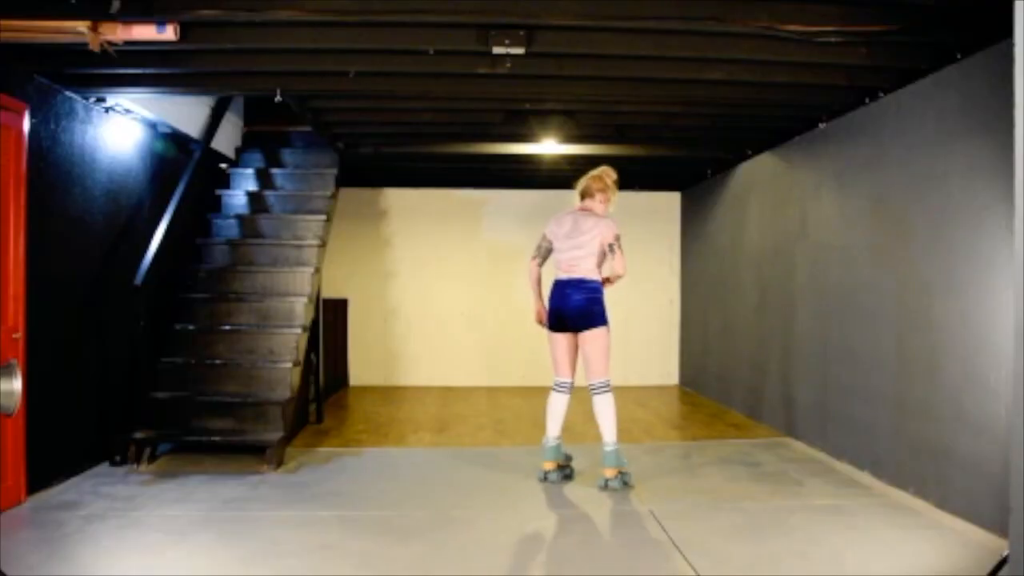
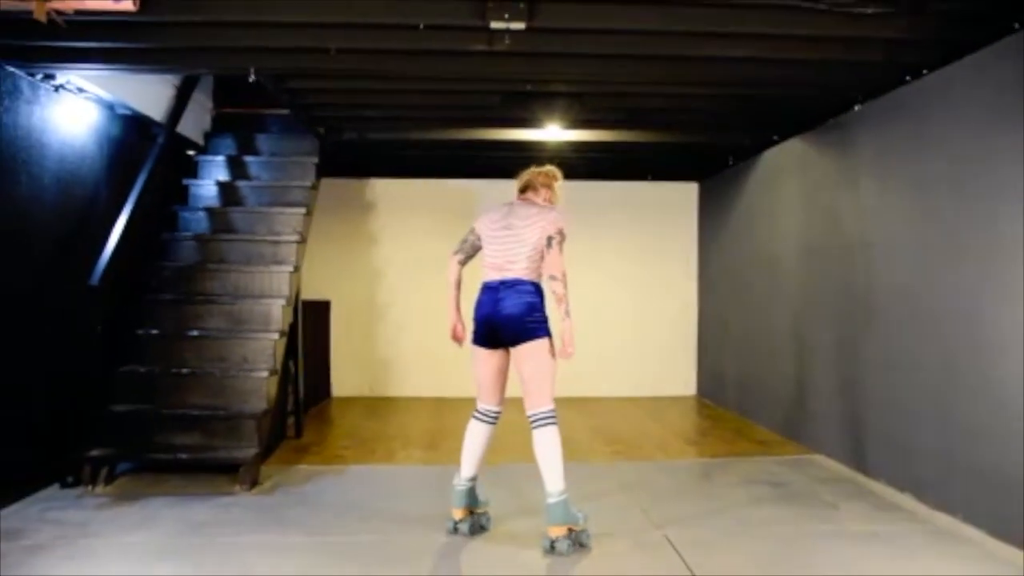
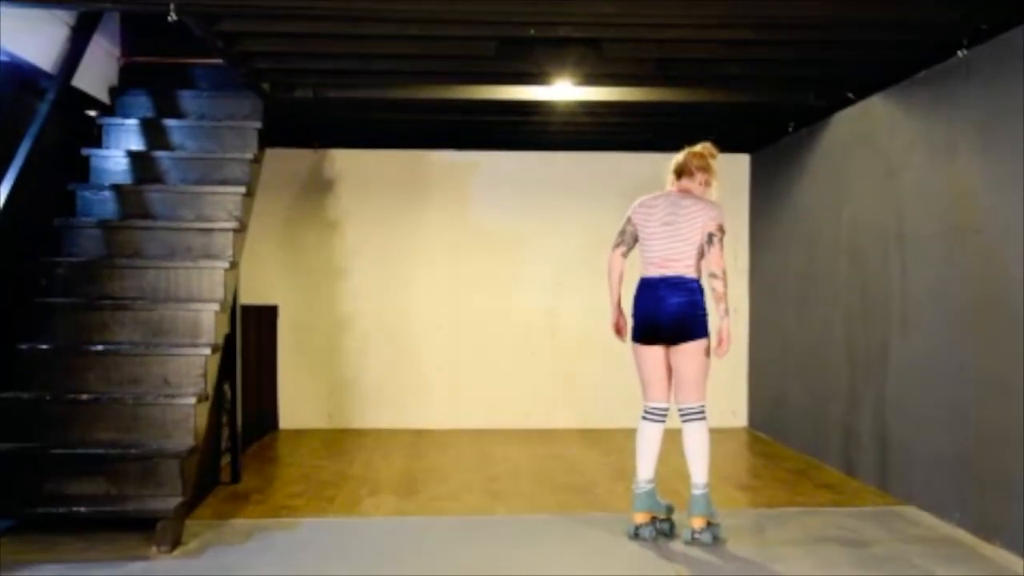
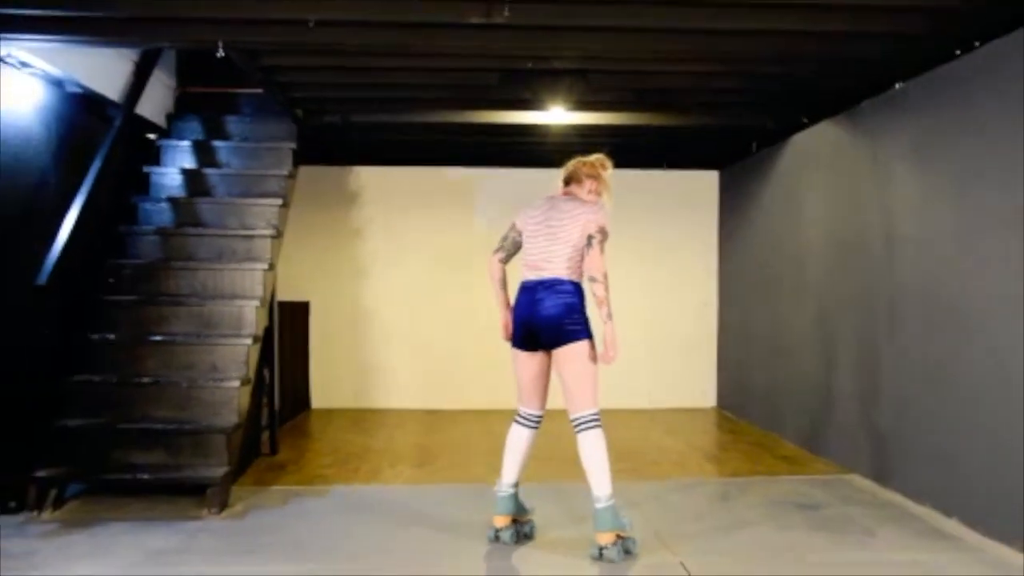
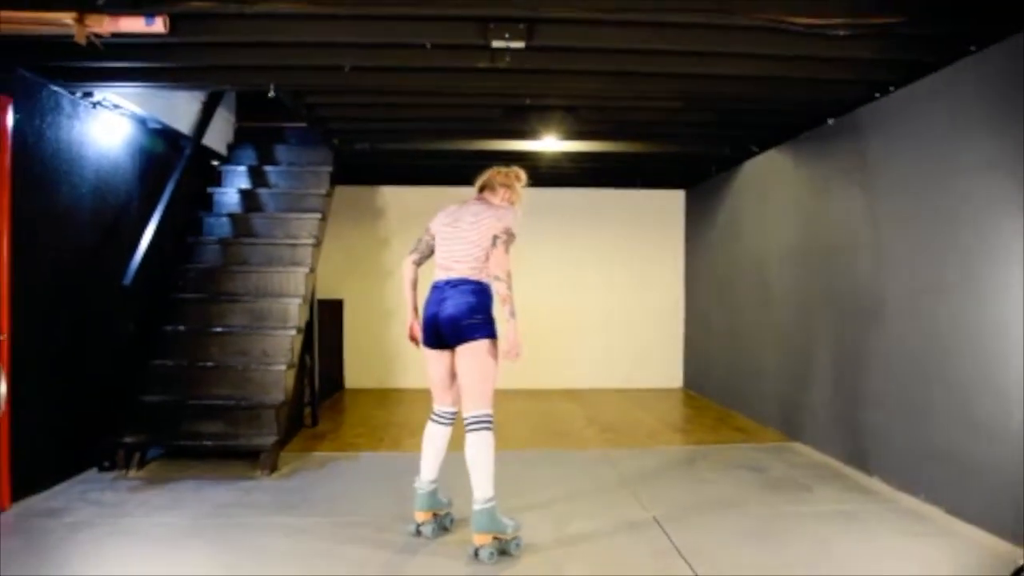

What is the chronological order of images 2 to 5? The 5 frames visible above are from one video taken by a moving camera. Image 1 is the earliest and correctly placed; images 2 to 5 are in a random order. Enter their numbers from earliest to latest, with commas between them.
3, 4, 2, 5
